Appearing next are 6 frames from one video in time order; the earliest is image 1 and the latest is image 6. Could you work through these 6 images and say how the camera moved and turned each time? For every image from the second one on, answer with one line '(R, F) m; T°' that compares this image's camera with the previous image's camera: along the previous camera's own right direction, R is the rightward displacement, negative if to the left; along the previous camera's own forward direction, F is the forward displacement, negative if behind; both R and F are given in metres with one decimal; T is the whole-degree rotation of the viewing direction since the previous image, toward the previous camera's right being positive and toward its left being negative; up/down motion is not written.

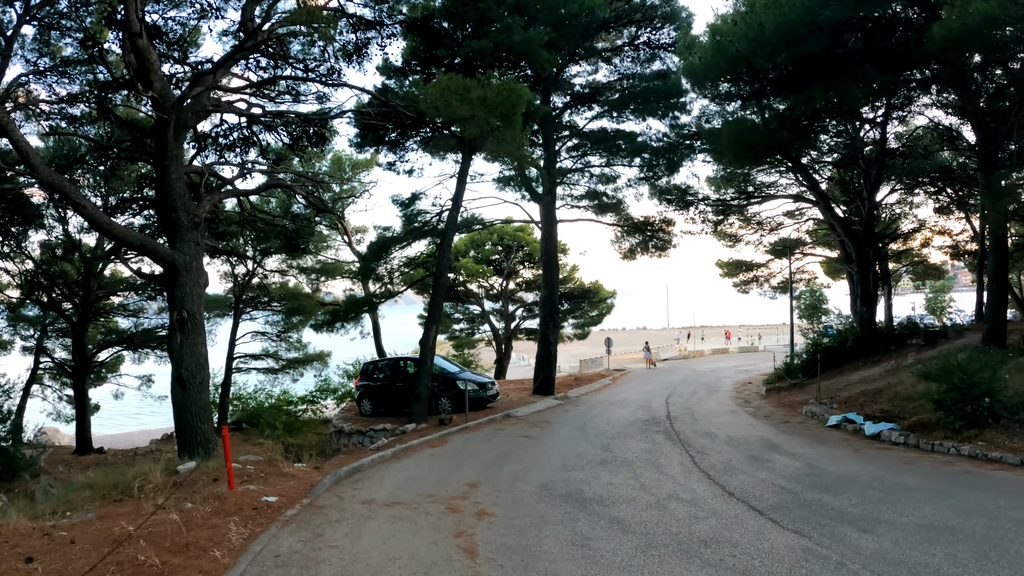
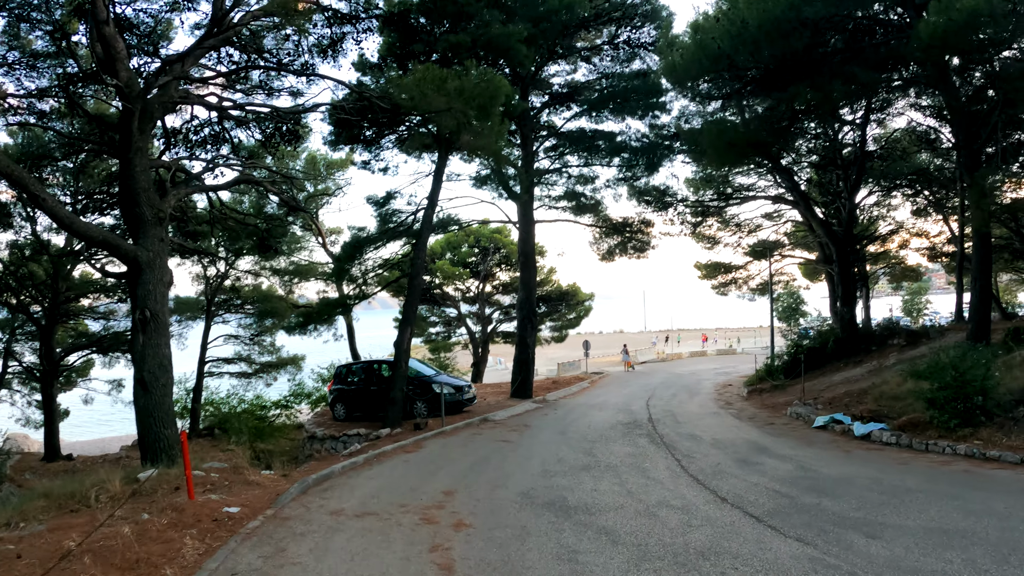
(0.0, +0.3) m; +2°
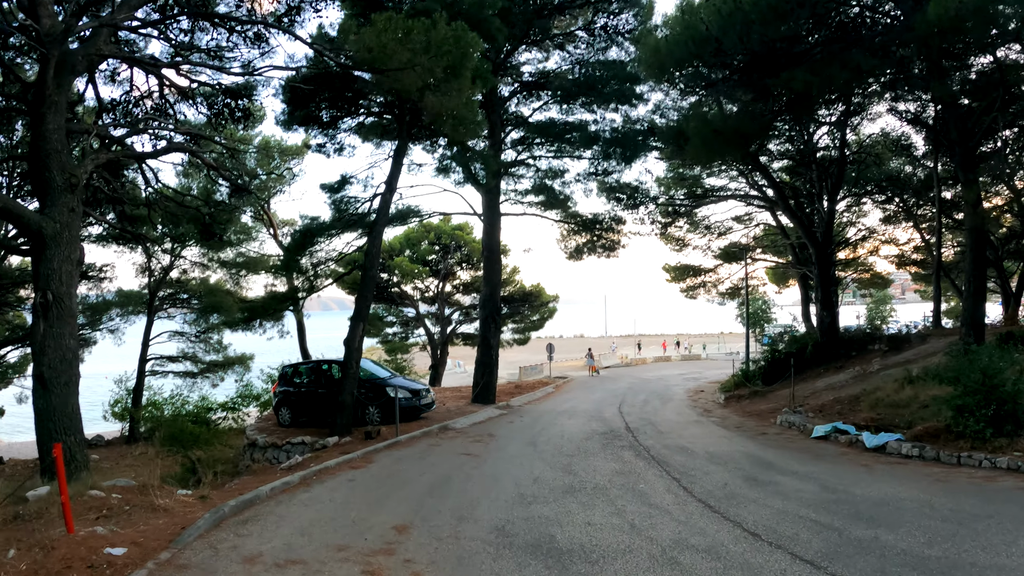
(-0.1, +1.0) m; +4°
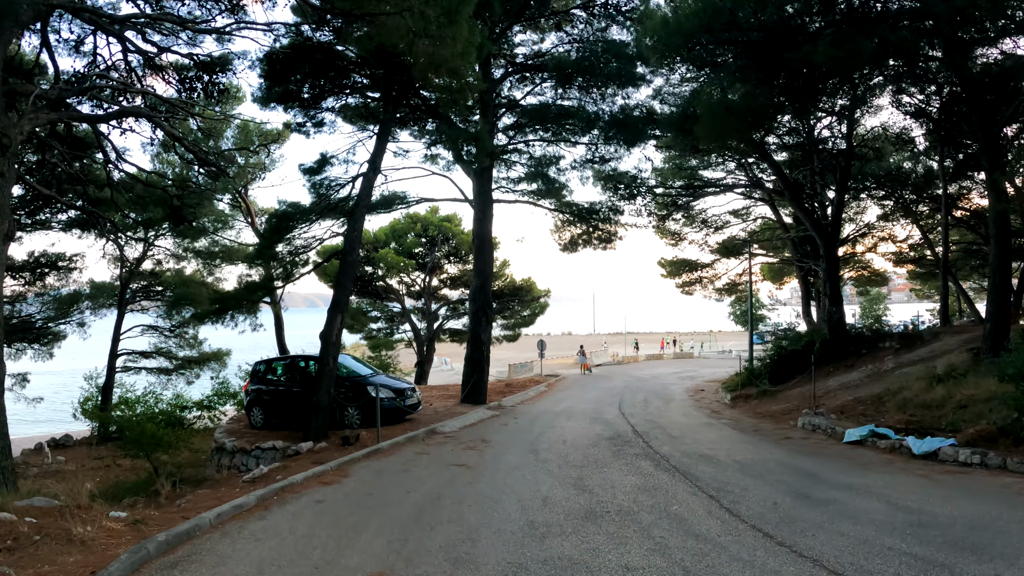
(-0.1, +0.9) m; +1°
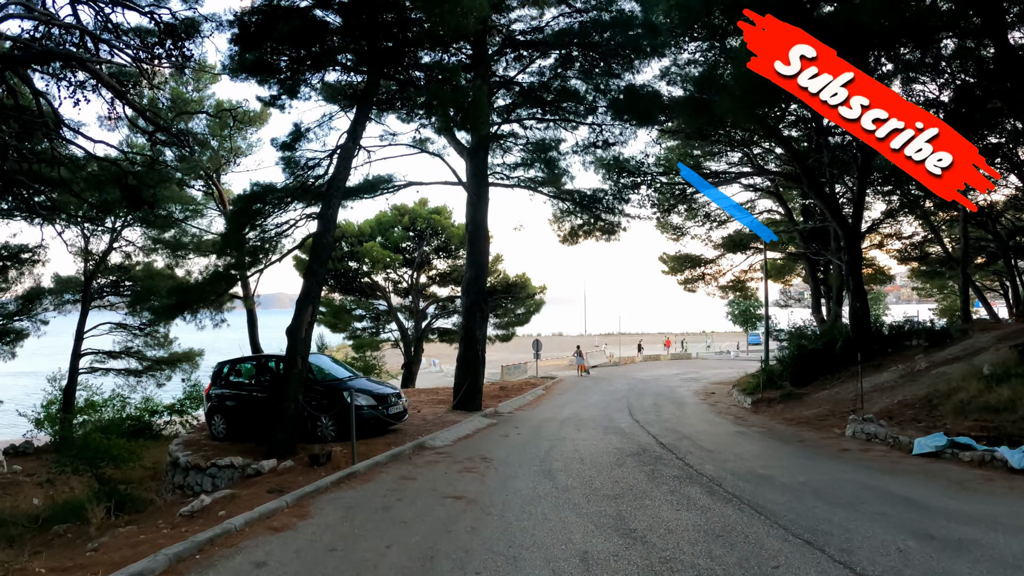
(-0.2, +1.3) m; +1°
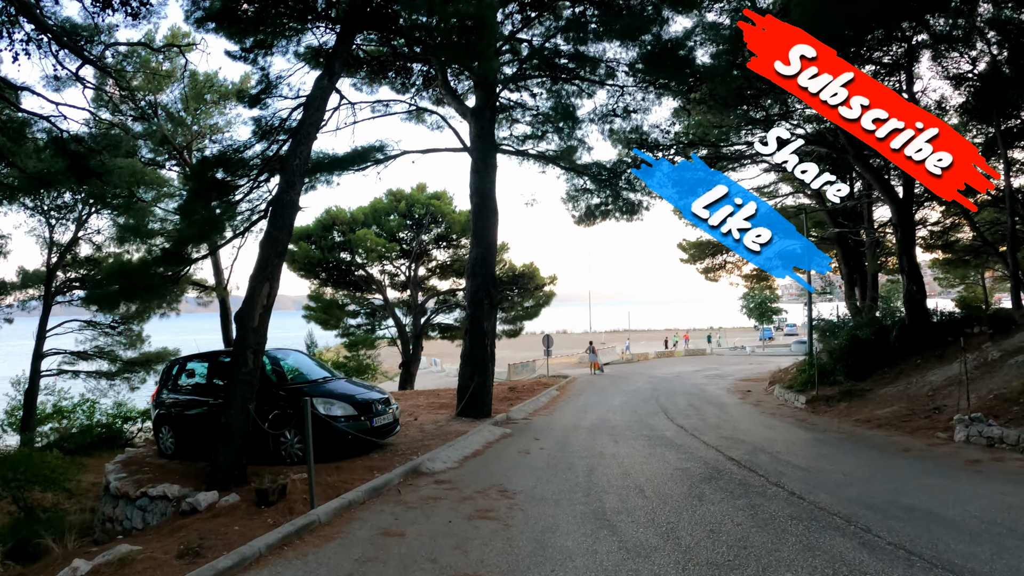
(-0.2, +1.7) m; 0°
